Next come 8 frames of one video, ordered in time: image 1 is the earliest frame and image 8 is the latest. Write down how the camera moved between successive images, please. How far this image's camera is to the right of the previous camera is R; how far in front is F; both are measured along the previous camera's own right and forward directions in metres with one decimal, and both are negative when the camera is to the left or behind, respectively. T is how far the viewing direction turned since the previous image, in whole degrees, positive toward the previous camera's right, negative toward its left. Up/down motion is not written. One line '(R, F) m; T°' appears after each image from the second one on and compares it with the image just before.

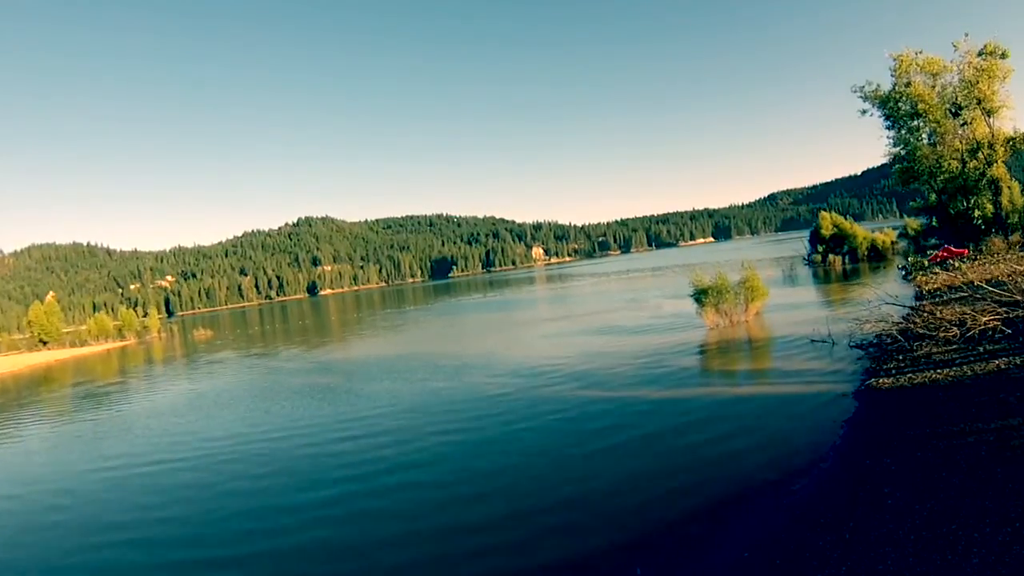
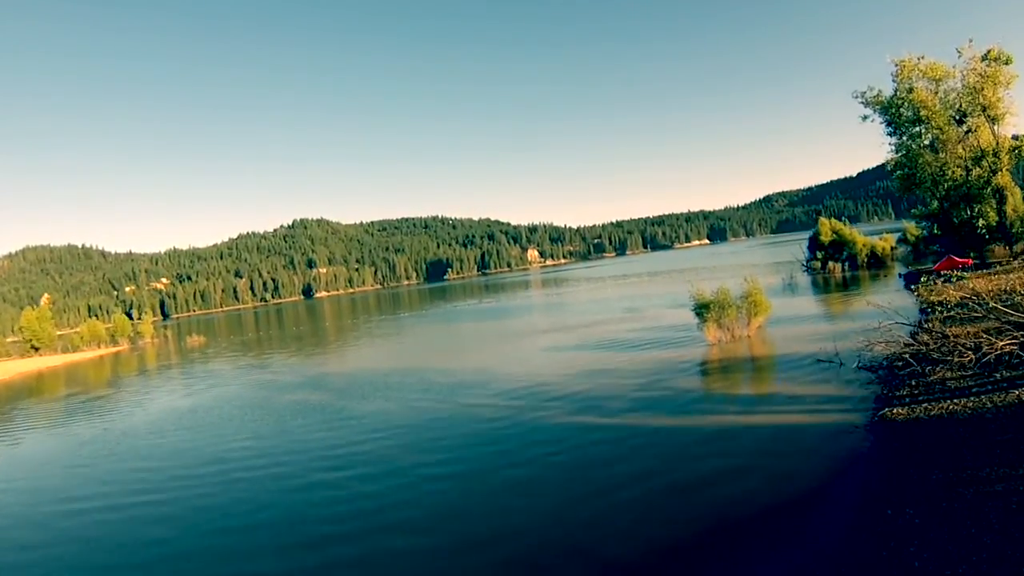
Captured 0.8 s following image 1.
(0.0, +1.5) m; 0°
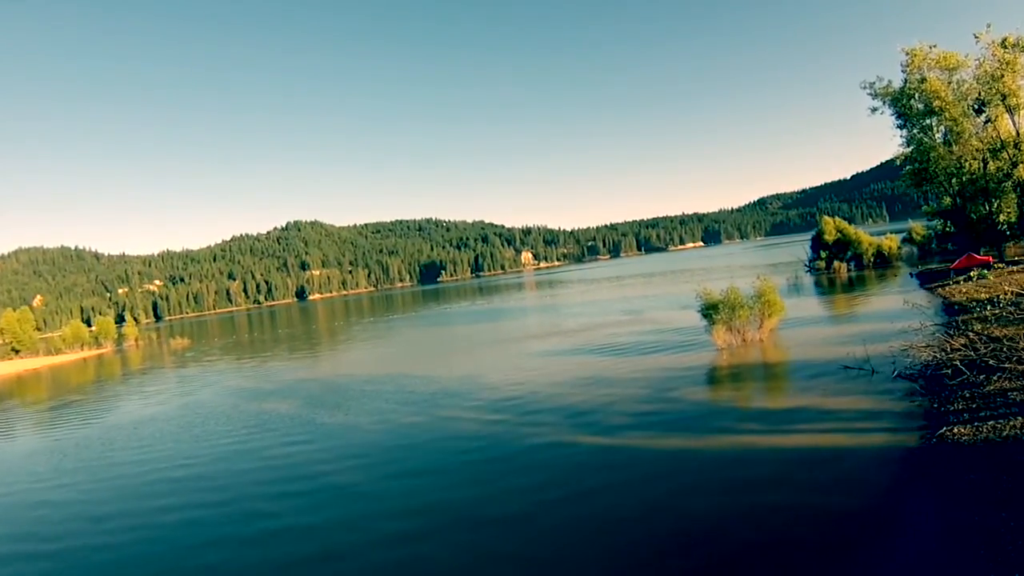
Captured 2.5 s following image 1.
(+0.3, +4.1) m; +1°
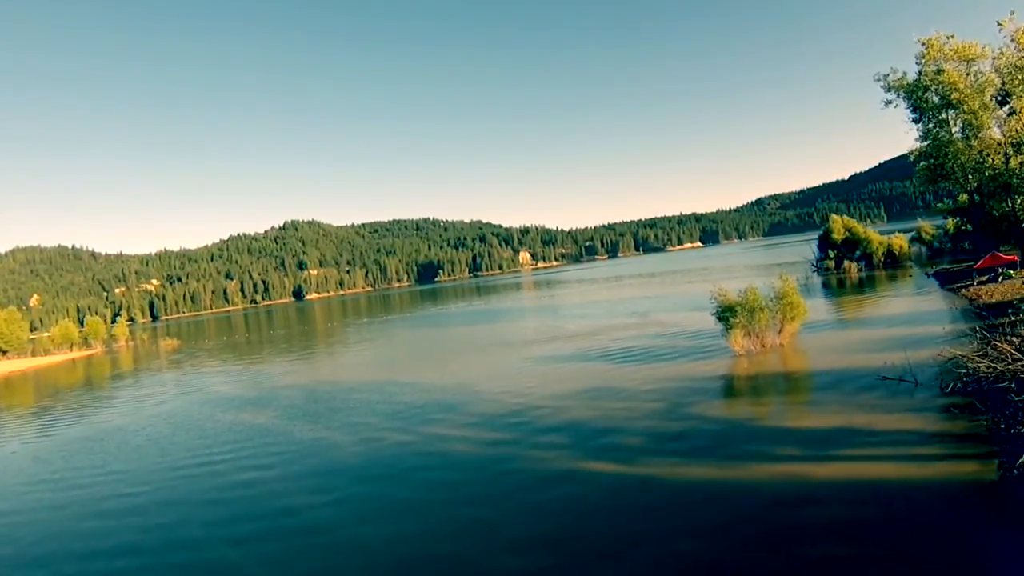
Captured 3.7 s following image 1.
(0.0, +3.3) m; 0°
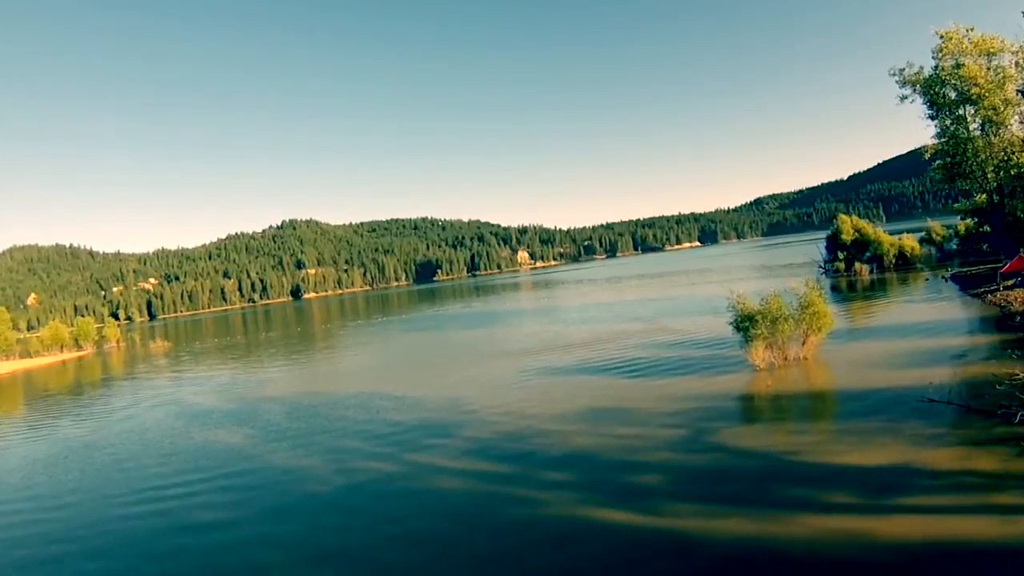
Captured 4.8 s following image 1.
(0.0, +3.1) m; 0°
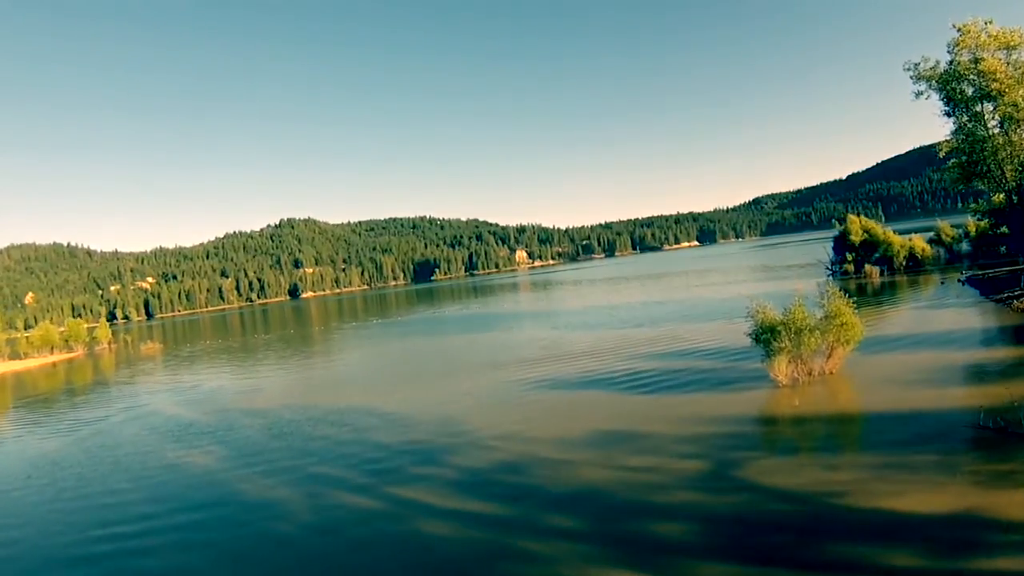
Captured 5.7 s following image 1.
(0.0, +2.8) m; 0°
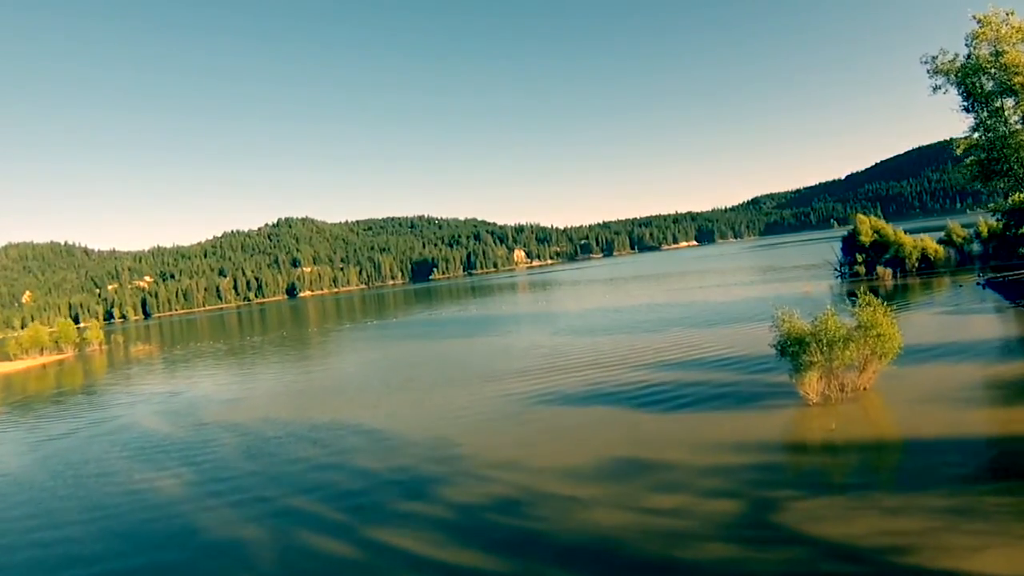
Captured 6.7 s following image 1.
(-0.1, +3.0) m; 0°
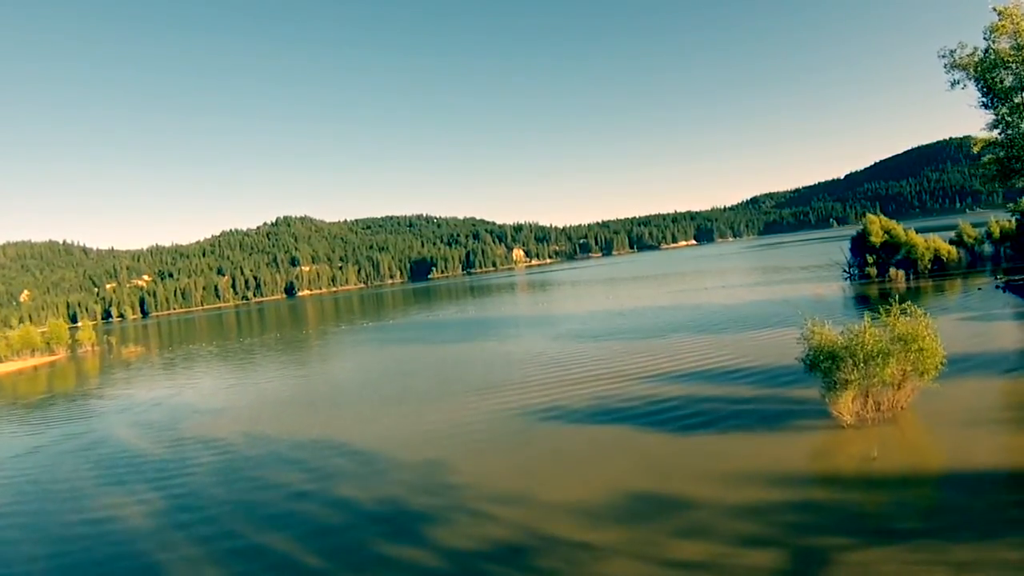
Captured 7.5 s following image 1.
(-0.1, +2.6) m; 0°
